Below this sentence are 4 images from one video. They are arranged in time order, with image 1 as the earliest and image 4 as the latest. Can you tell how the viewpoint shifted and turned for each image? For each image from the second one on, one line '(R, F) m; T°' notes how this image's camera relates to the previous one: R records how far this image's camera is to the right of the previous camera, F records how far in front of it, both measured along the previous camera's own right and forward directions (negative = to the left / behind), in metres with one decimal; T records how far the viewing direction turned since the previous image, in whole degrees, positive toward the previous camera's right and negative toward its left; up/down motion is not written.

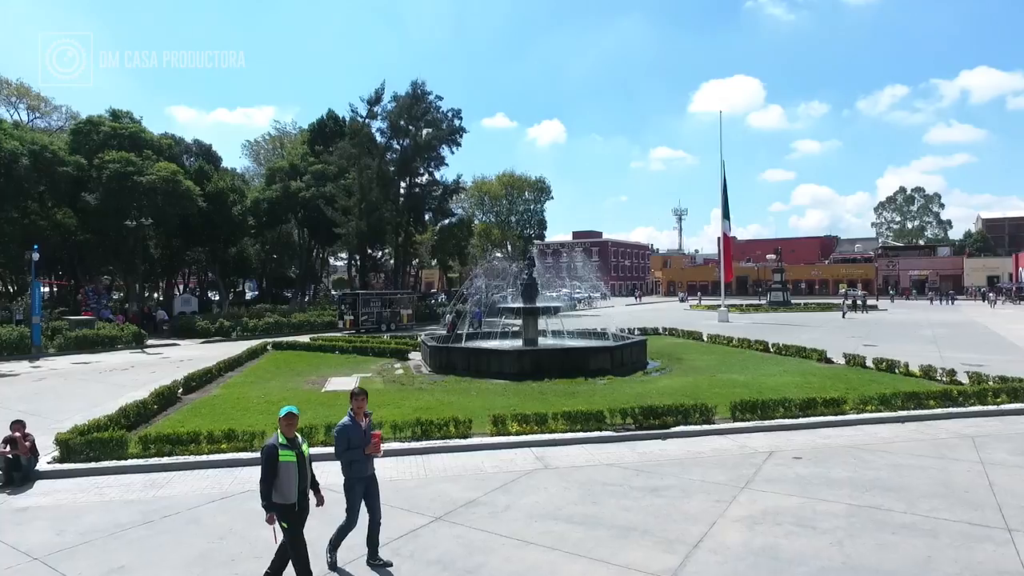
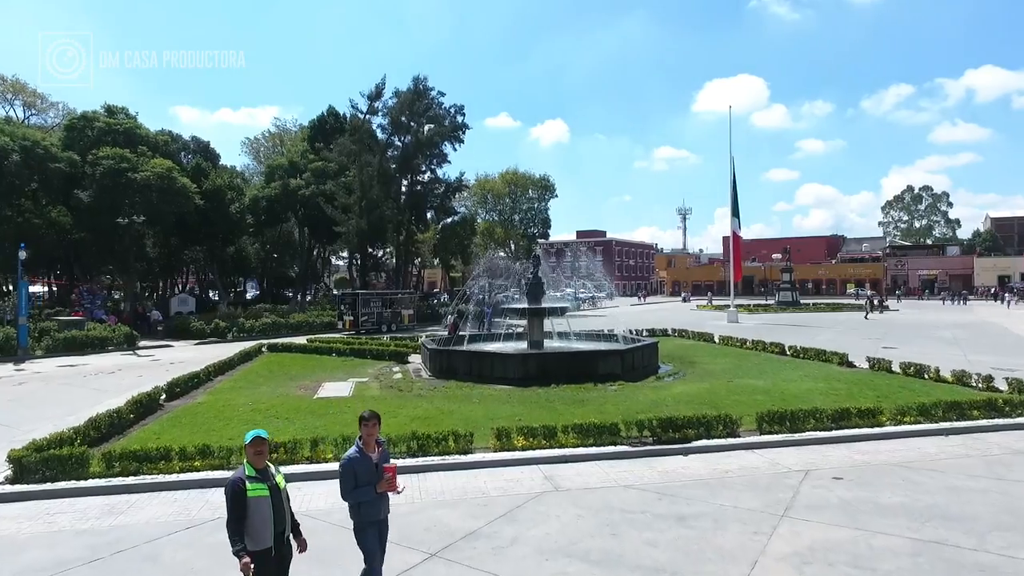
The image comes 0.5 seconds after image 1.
(0.0, +0.8) m; 0°
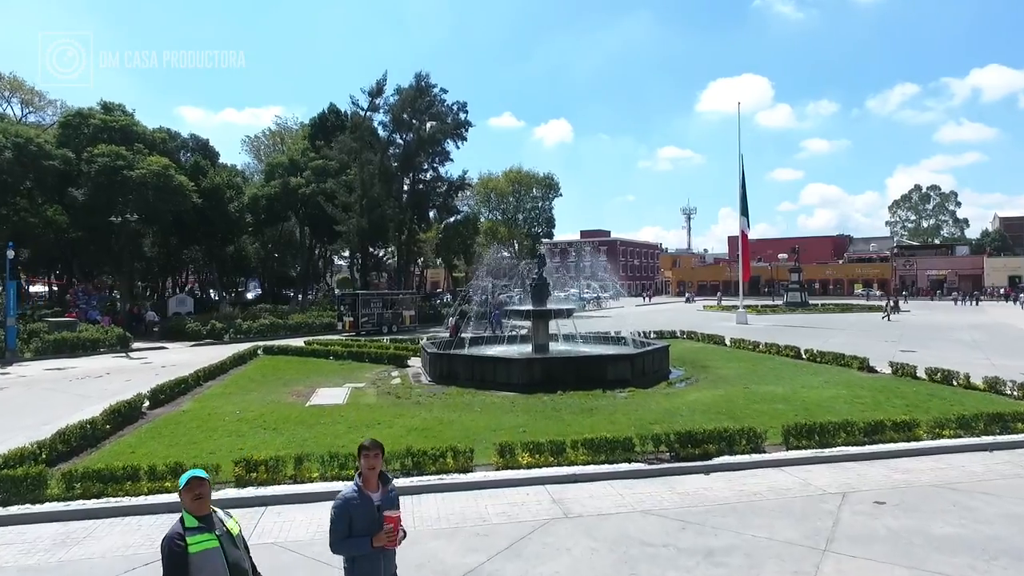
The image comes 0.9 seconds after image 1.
(0.0, +0.7) m; 0°
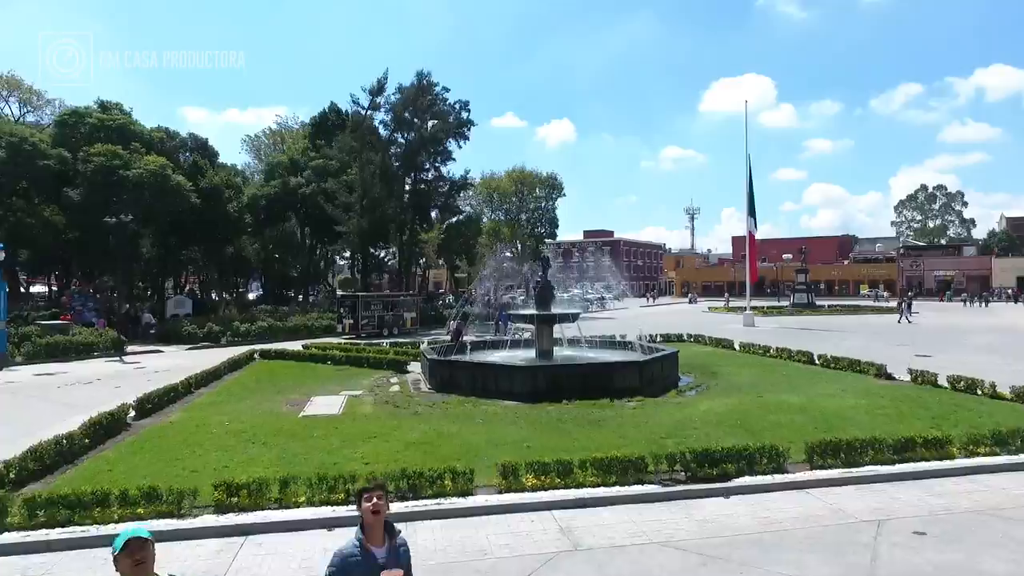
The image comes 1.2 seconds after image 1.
(0.0, +0.5) m; 0°
